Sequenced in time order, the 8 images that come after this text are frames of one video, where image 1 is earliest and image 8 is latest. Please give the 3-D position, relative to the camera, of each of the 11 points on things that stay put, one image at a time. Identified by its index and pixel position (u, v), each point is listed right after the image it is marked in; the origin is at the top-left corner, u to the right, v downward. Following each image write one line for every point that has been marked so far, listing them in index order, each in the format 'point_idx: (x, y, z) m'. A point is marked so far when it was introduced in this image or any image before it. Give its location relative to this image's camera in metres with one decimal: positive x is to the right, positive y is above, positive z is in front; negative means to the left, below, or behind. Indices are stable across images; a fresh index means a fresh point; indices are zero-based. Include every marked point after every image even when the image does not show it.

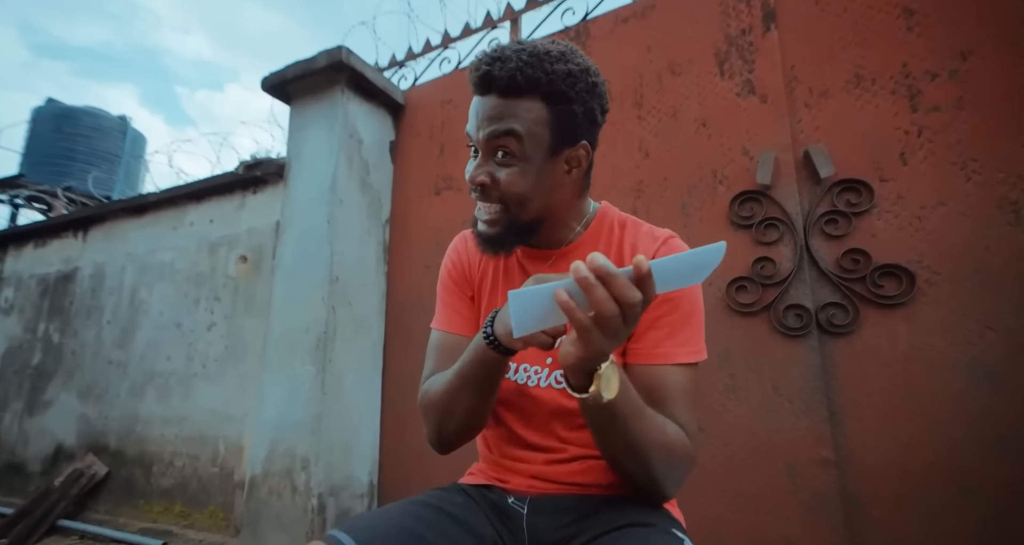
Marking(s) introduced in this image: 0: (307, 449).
0: (-0.9, -0.8, +1.9) m
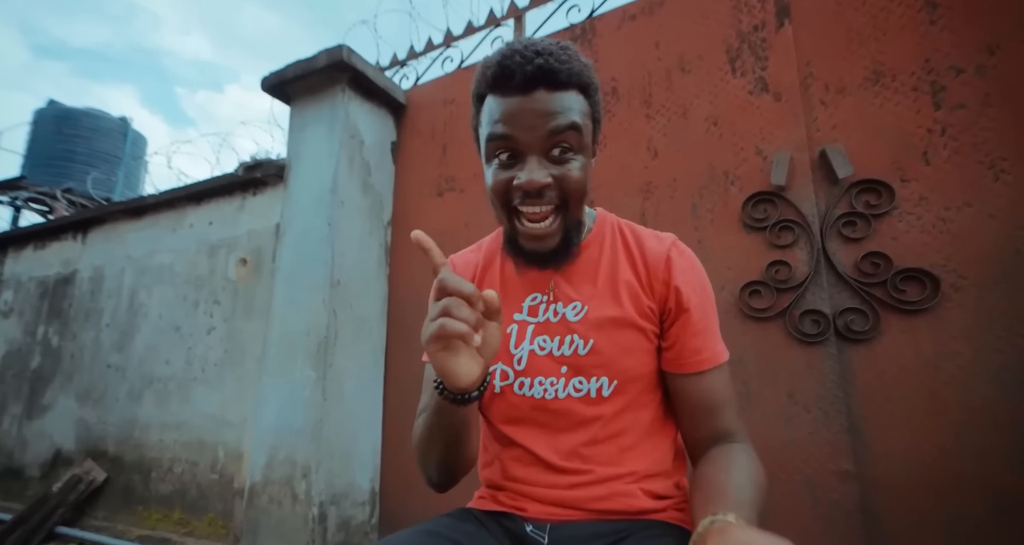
0: (-0.8, -0.8, +1.9) m
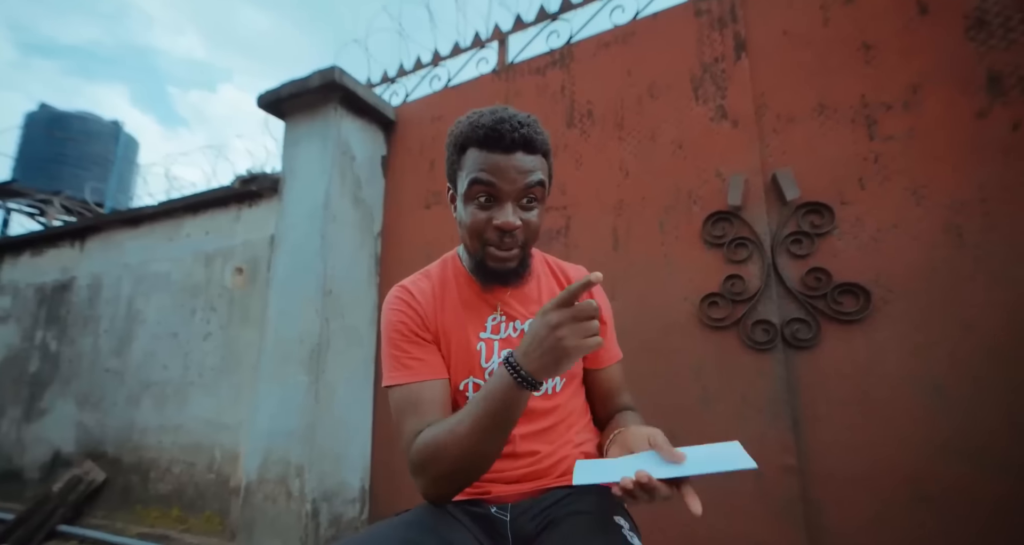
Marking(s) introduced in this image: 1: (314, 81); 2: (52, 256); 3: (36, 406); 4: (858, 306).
0: (-0.9, -0.8, +2.0) m
1: (-1.0, +1.0, +2.3) m
2: (-3.3, +0.1, +3.2) m
3: (-3.0, -0.8, +2.9) m
4: (+1.1, -0.1, +1.5) m
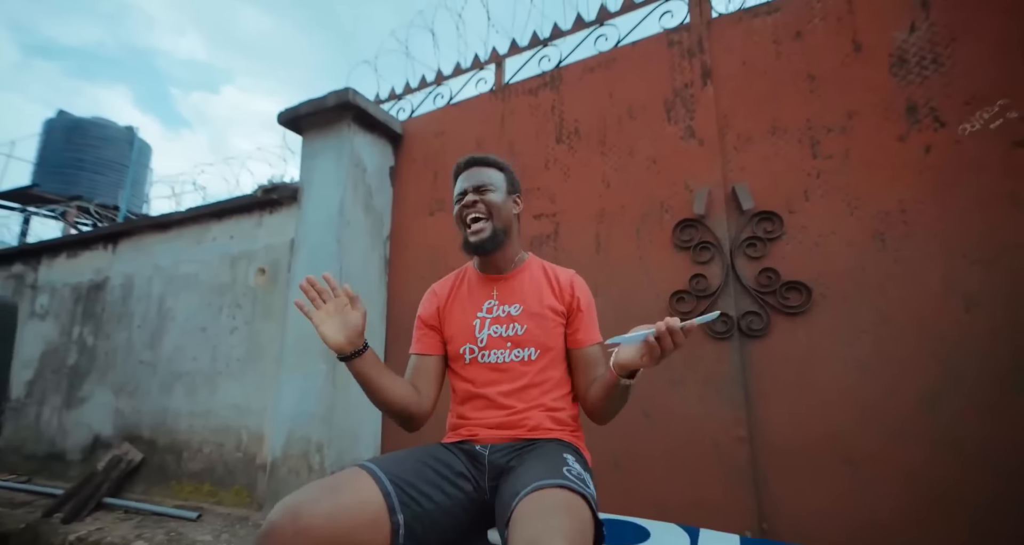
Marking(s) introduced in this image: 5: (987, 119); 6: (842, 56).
0: (-1.0, -0.8, +2.3) m
1: (-1.0, +1.0, +2.6) m
2: (-3.3, +0.1, +3.5) m
3: (-3.0, -0.9, +3.2) m
4: (+1.1, -0.1, +1.7) m
5: (+1.6, +0.5, +1.6) m
6: (+1.3, +0.9, +1.8) m
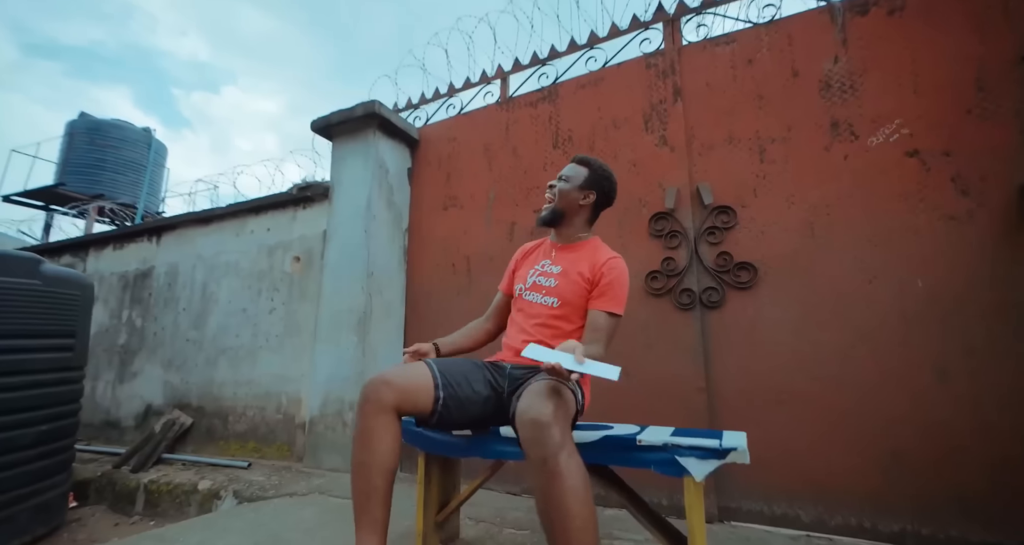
0: (-0.9, -0.7, +2.7) m
1: (-1.0, +1.1, +3.0) m
2: (-3.3, +0.2, +3.9) m
3: (-3.0, -0.8, +3.6) m
4: (+1.1, 0.0, +2.2) m
5: (+1.7, +0.6, +2.0) m
6: (+1.3, +0.9, +2.2) m
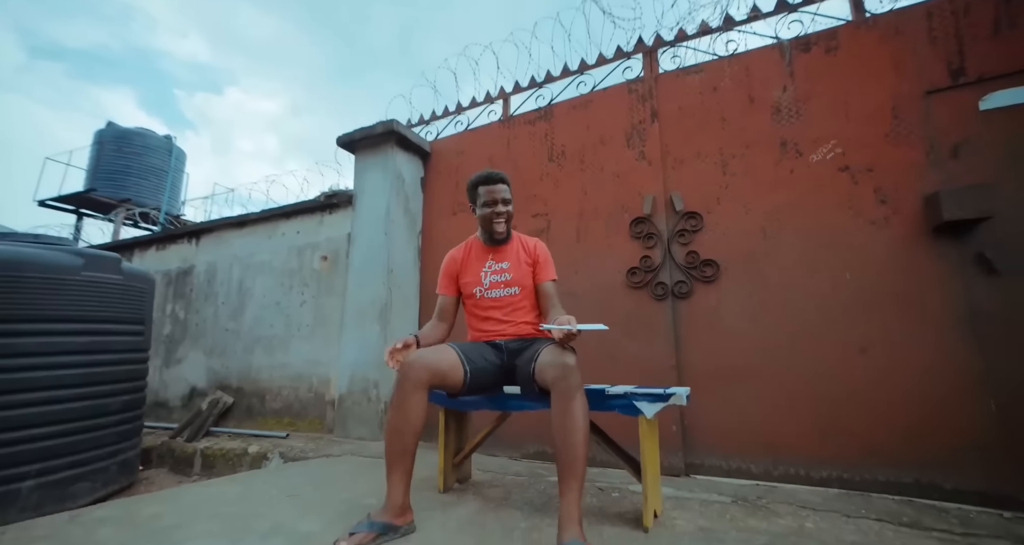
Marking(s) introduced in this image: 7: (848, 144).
0: (-0.9, -0.7, +3.1) m
1: (-1.0, +1.1, +3.4) m
2: (-3.2, +0.2, +4.3) m
3: (-3.0, -0.7, +4.0) m
4: (+1.1, 0.0, +2.6) m
5: (+1.7, +0.6, +2.4) m
6: (+1.3, +1.0, +2.6) m
7: (+1.7, +0.7, +2.3) m
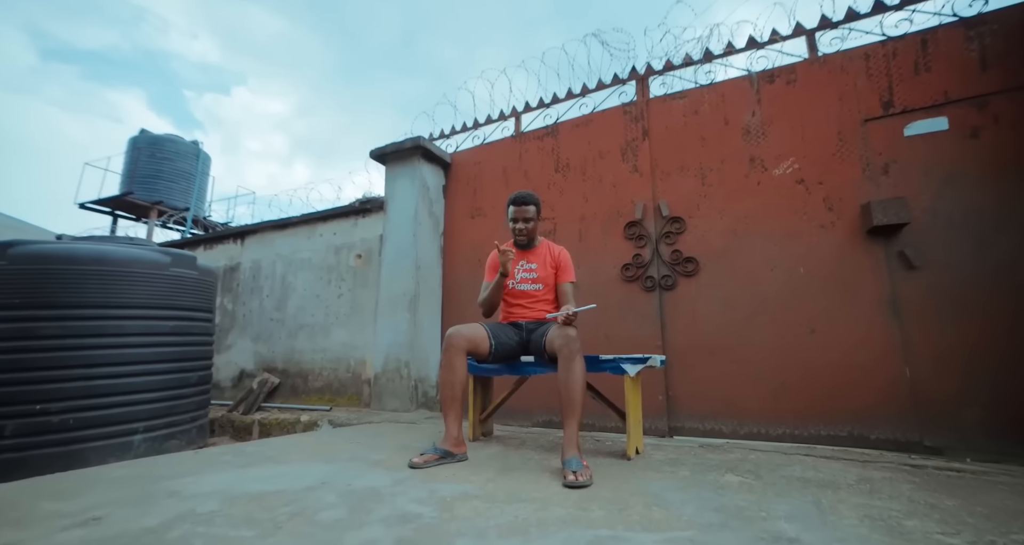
0: (-0.8, -0.7, +3.6) m
1: (-0.9, +1.1, +3.9) m
2: (-3.1, +0.2, +4.9) m
3: (-2.9, -0.7, +4.5) m
4: (+1.2, 0.0, +3.1) m
5: (+1.7, +0.7, +2.9) m
6: (+1.4, +1.0, +3.1) m
7: (+1.8, +0.7, +2.8) m
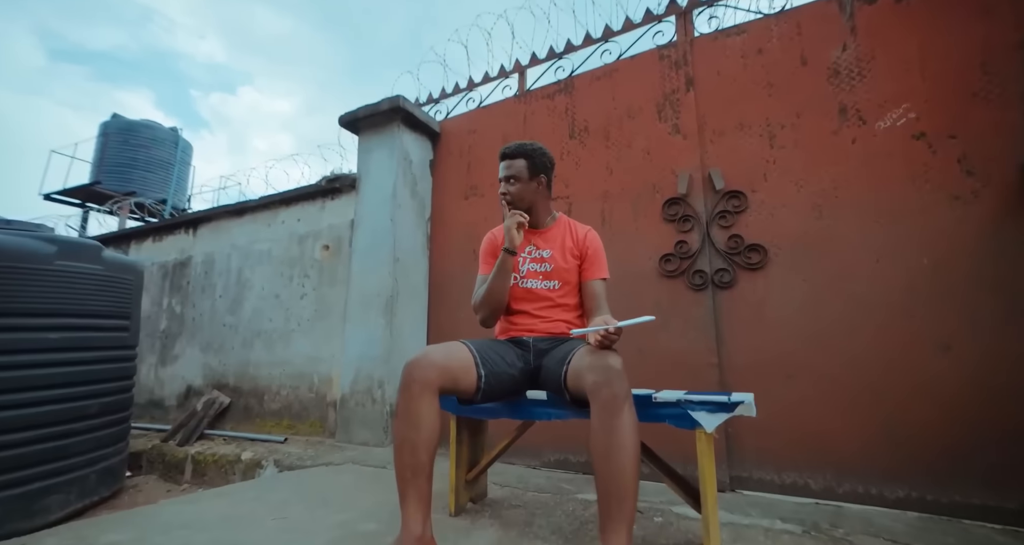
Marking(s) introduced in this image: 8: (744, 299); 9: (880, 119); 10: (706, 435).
0: (-0.8, -0.6, +2.8) m
1: (-0.9, +1.2, +3.2) m
2: (-3.1, +0.3, +4.1) m
3: (-2.9, -0.7, +3.8) m
4: (+1.2, +0.1, +2.3) m
5: (+1.7, +0.7, +2.1) m
6: (+1.4, +1.0, +2.3) m
7: (+1.8, +0.7, +2.0) m
8: (+1.2, -0.1, +2.3) m
9: (+1.7, +0.7, +2.1) m
10: (+0.5, -0.5, +1.3) m
